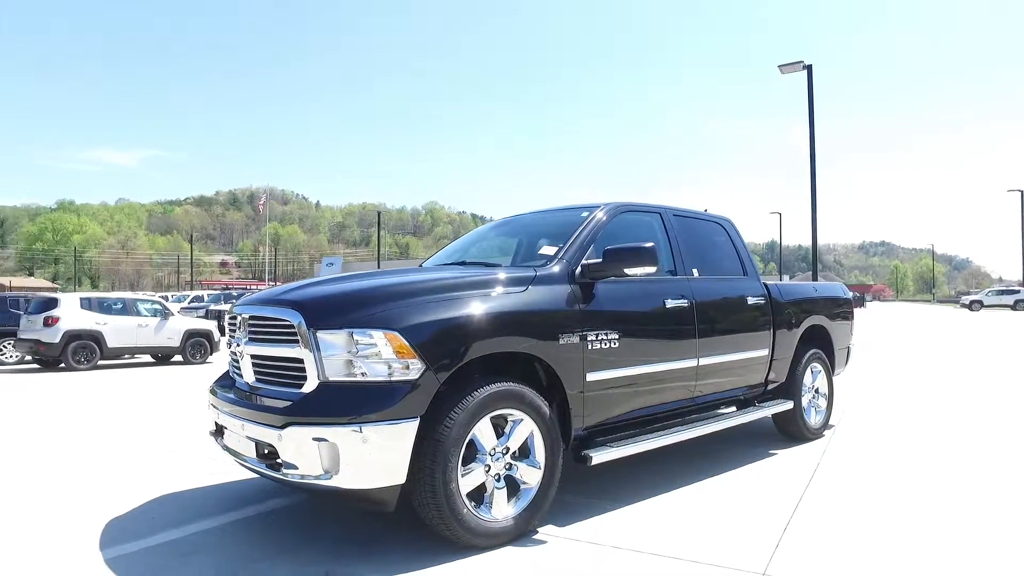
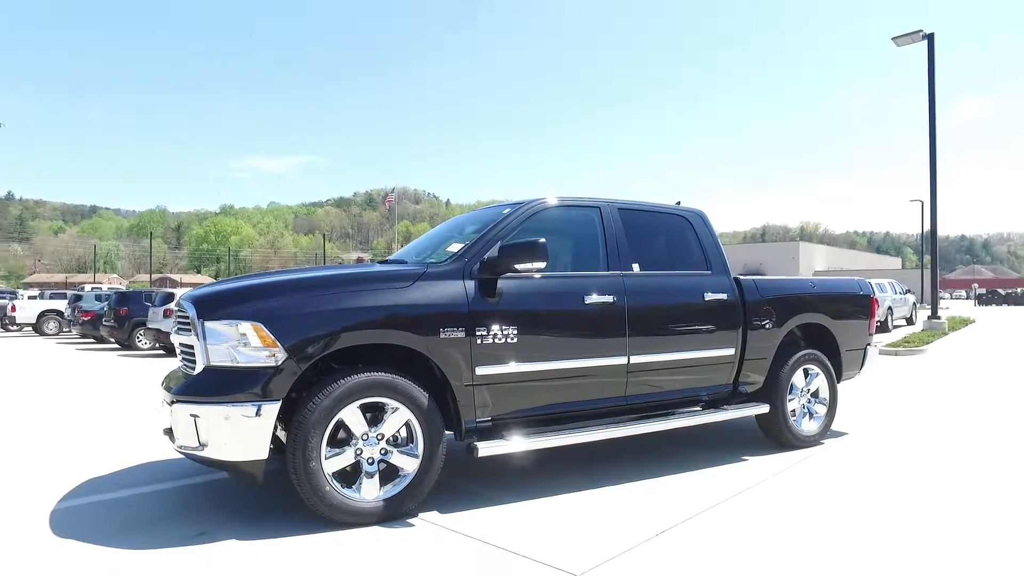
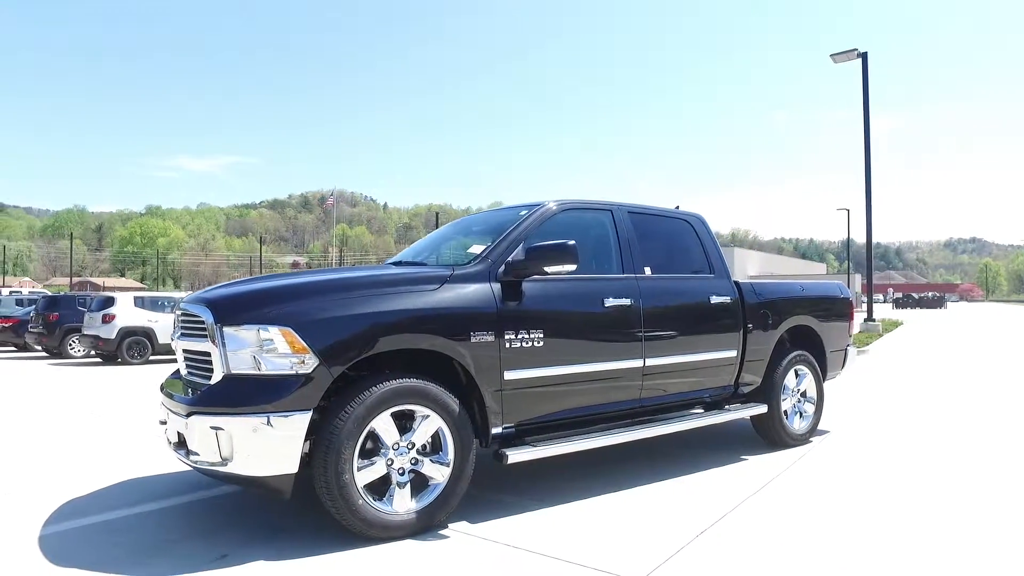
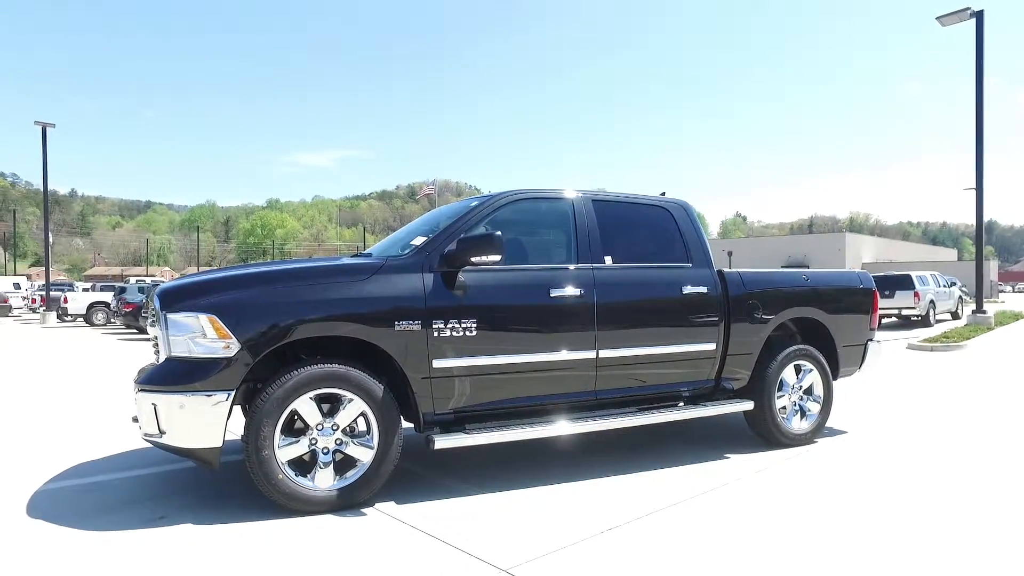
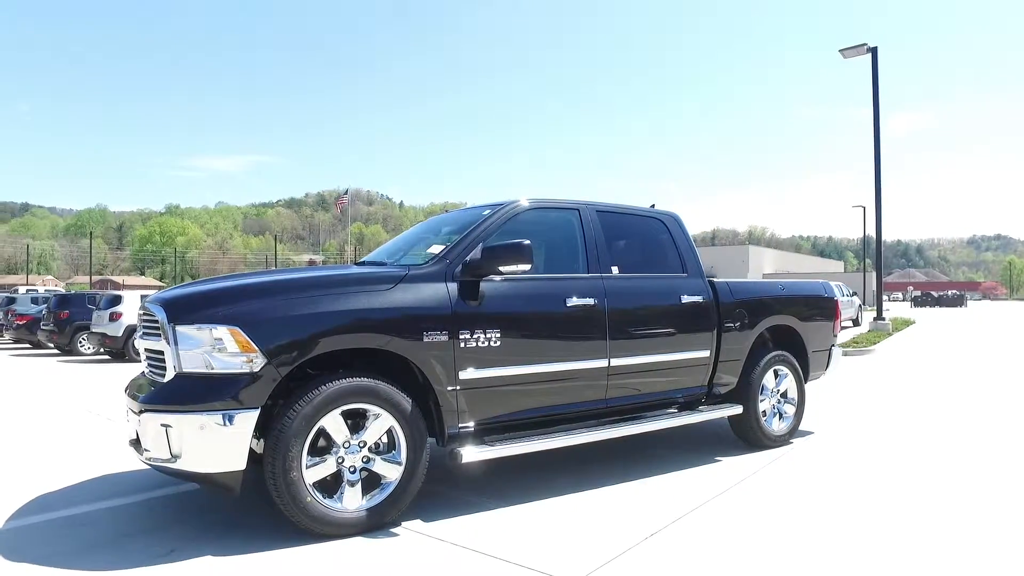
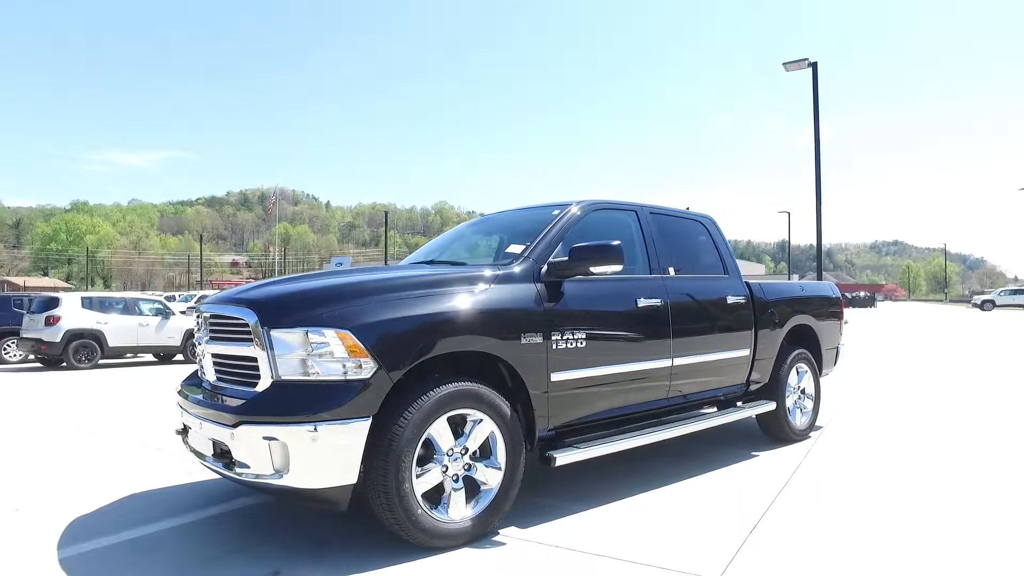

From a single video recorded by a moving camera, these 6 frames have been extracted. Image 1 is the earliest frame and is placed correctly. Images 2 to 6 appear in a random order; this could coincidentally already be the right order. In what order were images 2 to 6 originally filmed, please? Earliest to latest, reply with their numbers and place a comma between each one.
6, 3, 5, 2, 4
